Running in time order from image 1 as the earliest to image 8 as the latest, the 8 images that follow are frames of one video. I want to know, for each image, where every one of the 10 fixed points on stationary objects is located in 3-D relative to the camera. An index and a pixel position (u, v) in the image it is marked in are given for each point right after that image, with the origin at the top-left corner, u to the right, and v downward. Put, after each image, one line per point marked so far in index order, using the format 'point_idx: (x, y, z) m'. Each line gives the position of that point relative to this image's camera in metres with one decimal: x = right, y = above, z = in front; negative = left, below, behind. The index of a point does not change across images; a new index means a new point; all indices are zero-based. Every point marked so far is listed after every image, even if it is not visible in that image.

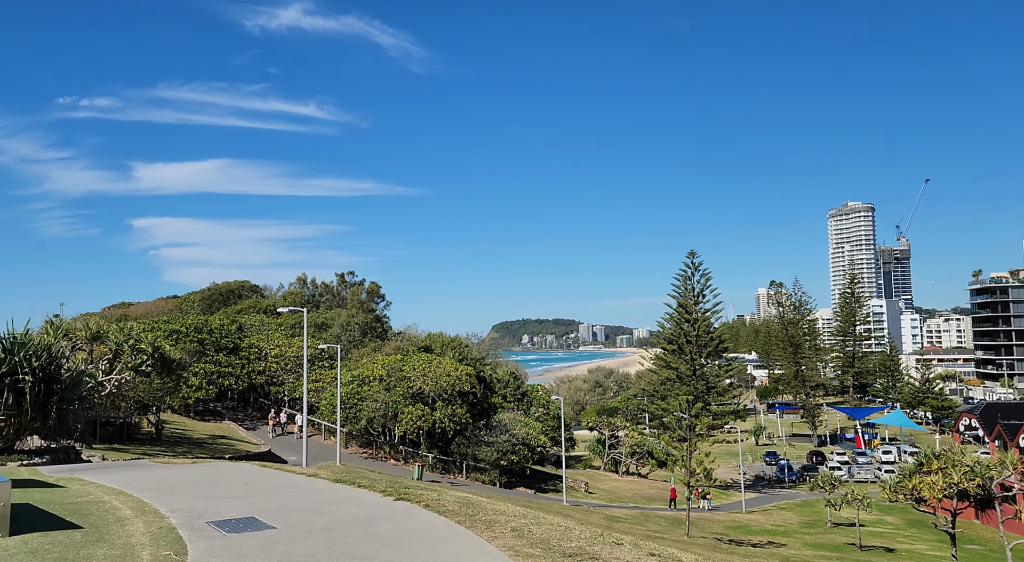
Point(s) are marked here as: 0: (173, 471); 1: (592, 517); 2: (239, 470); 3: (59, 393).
0: (-3.6, -2.0, +8.2) m
1: (+1.9, -5.4, +17.8) m
2: (-2.8, -2.0, +8.0) m
3: (-9.9, -2.4, +16.9) m
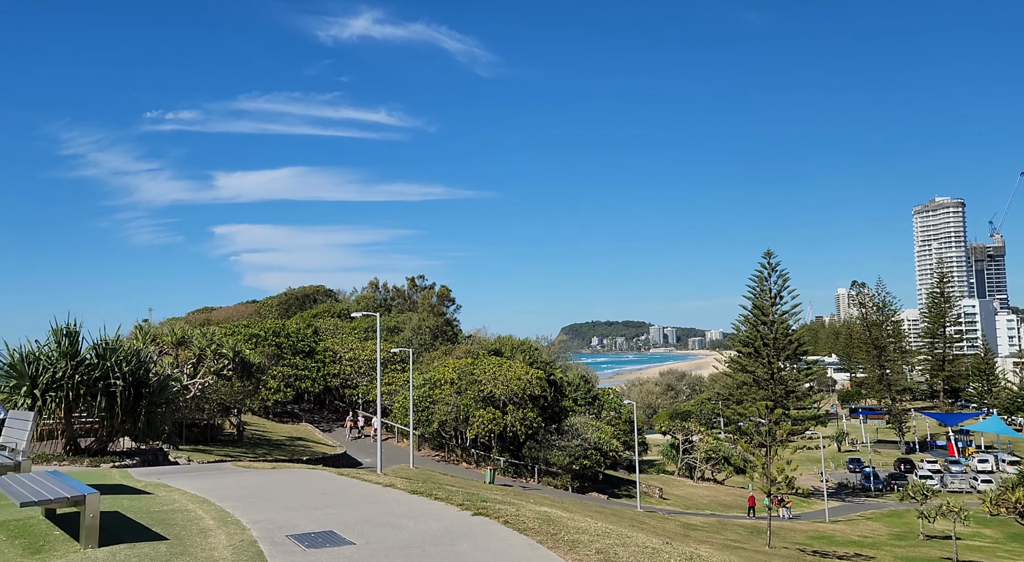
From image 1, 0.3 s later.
0: (-2.8, -2.1, +8.4) m
1: (+3.5, -5.5, +17.4) m
2: (-2.0, -2.1, +8.1) m
3: (-8.3, -2.6, +17.6) m
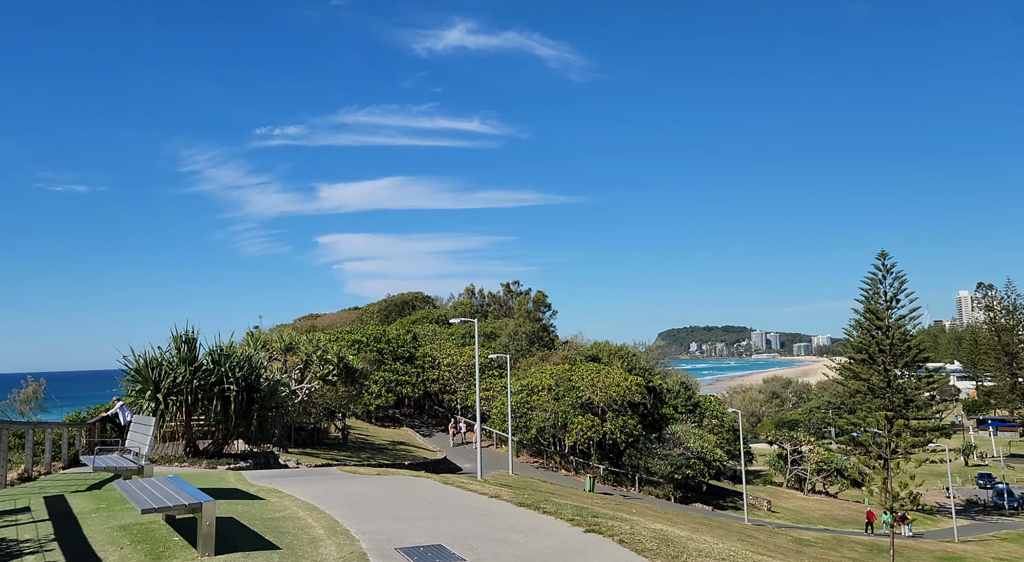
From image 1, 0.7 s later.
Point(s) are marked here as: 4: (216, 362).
0: (-1.7, -2.2, +8.5) m
1: (+5.8, -5.6, +16.6) m
2: (-0.9, -2.2, +8.1) m
3: (-6.0, -2.8, +18.3) m
4: (-6.7, -1.8, +17.6) m
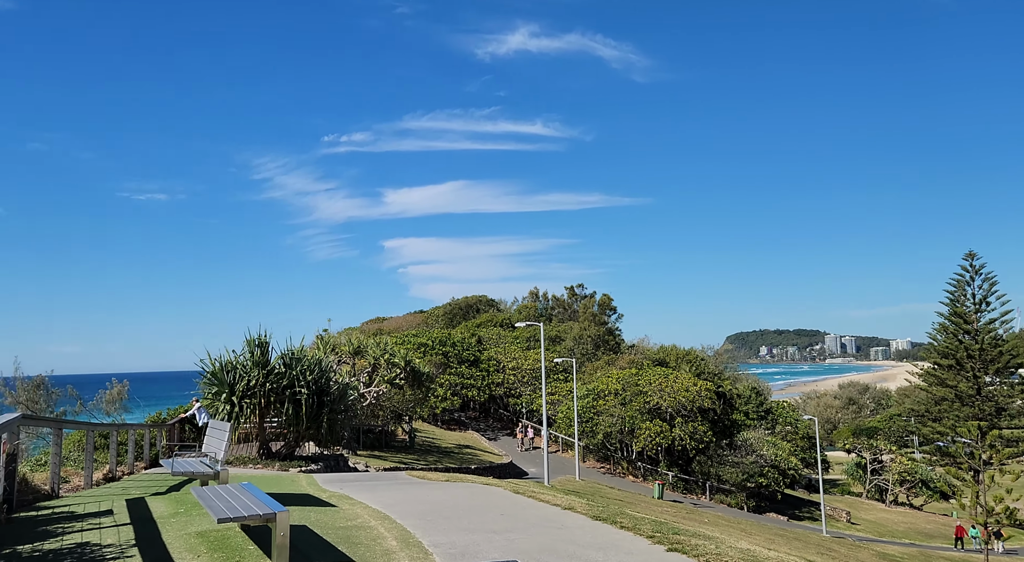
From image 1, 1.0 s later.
0: (-0.9, -2.3, +8.4) m
1: (+7.2, -5.6, +15.9) m
2: (-0.2, -2.2, +7.9) m
3: (-4.4, -3.0, +18.5) m
4: (-5.2, -2.0, +17.9) m
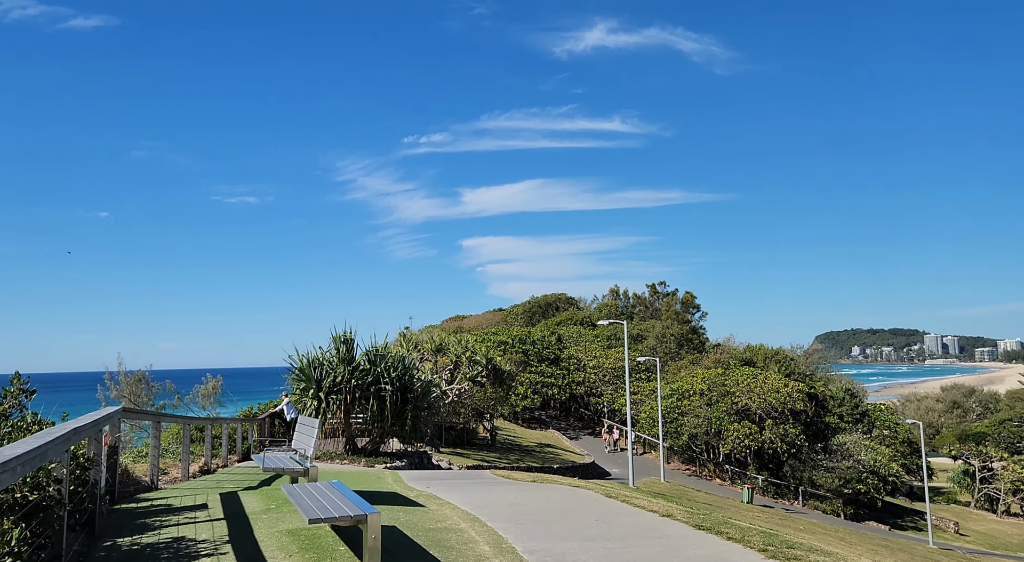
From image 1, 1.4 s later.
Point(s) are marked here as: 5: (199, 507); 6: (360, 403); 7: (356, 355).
0: (+0.1, -2.2, +8.2) m
1: (+8.9, -5.5, +14.8) m
2: (+0.7, -2.2, +7.6) m
3: (-2.4, -2.9, +18.6) m
4: (-3.3, -1.9, +18.1) m
5: (-2.8, -2.0, +6.9) m
6: (-3.5, -2.8, +17.8) m
7: (-3.6, -1.7, +18.0) m
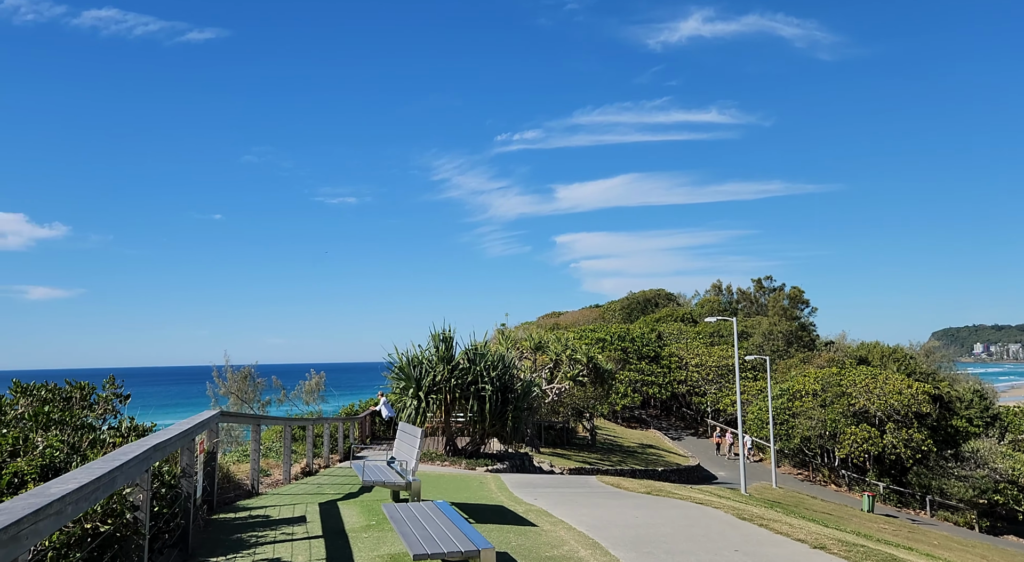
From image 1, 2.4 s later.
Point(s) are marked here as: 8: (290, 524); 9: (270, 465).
0: (+1.2, -2.2, +7.4) m
1: (+10.8, -5.4, +12.9) m
2: (+1.8, -2.1, +6.8) m
3: (0.0, -2.8, +18.0) m
4: (-0.9, -1.8, +17.6) m
5: (-1.8, -2.0, +6.5) m
6: (-1.2, -2.7, +17.4) m
7: (-1.3, -1.7, +17.6) m
8: (-1.8, -2.0, +6.4) m
9: (-3.8, -2.9, +12.0) m
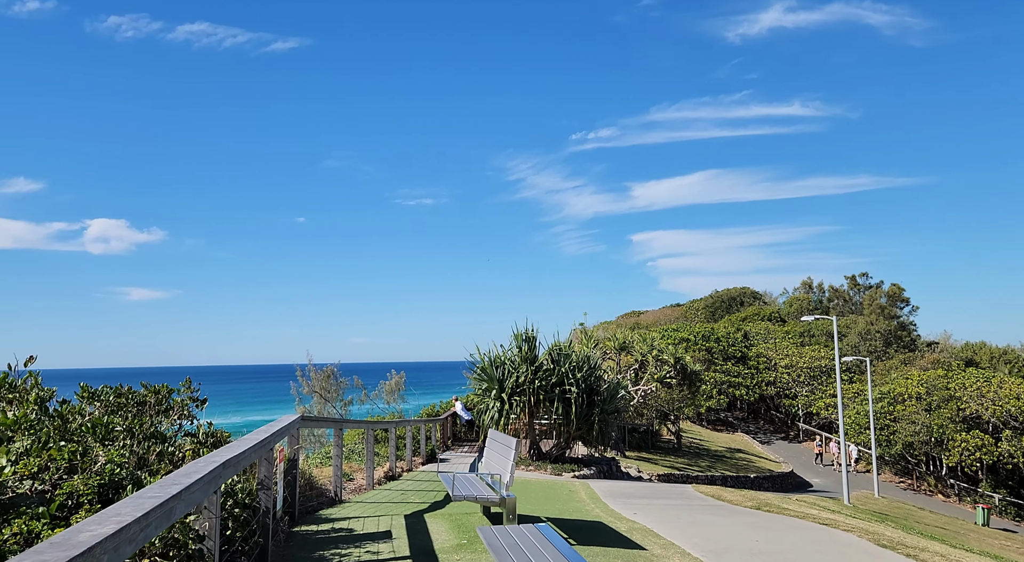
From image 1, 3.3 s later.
0: (+2.1, -2.1, +6.6) m
1: (+12.2, -5.3, +11.1) m
2: (+2.6, -2.1, +5.9) m
3: (+2.0, -2.8, +17.3) m
4: (+1.0, -1.8, +17.0) m
5: (-1.0, -2.0, +6.0) m
6: (+0.7, -2.7, +16.8) m
7: (+0.6, -1.6, +17.0) m
8: (-1.0, -2.0, +5.9) m
9: (-2.4, -2.8, +11.7) m
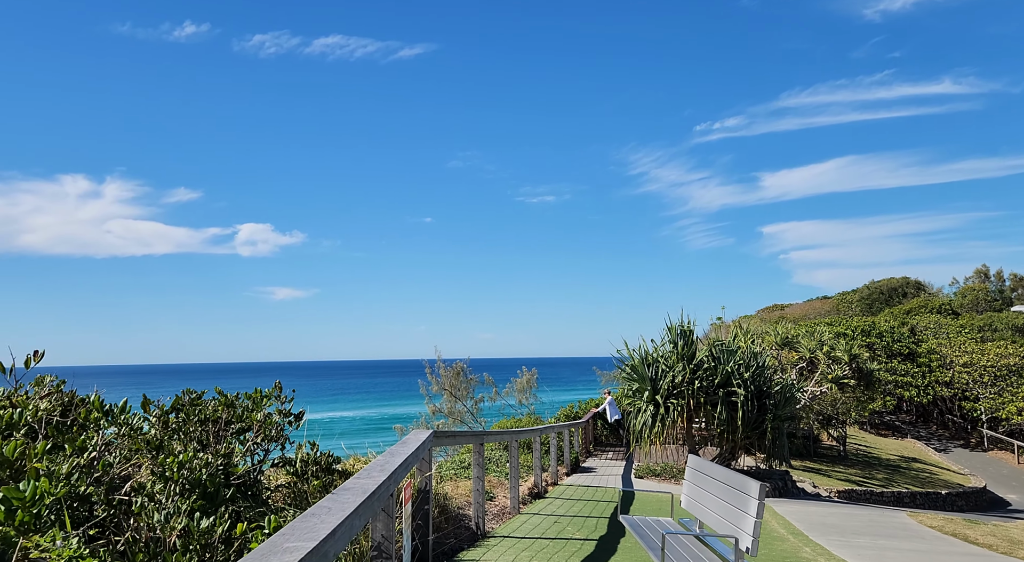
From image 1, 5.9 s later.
0: (+3.3, -1.9, +4.2) m
1: (+14.1, -4.9, +7.1) m
2: (+3.8, -1.8, +3.4) m
3: (+5.0, -2.5, +14.8) m
4: (+3.9, -1.5, +14.6) m
5: (+0.2, -1.8, +4.1) m
6: (+3.6, -2.4, +14.5) m
7: (+3.5, -1.3, +14.7) m
8: (+0.2, -1.8, +4.0) m
9: (-0.3, -2.6, +10.0) m
